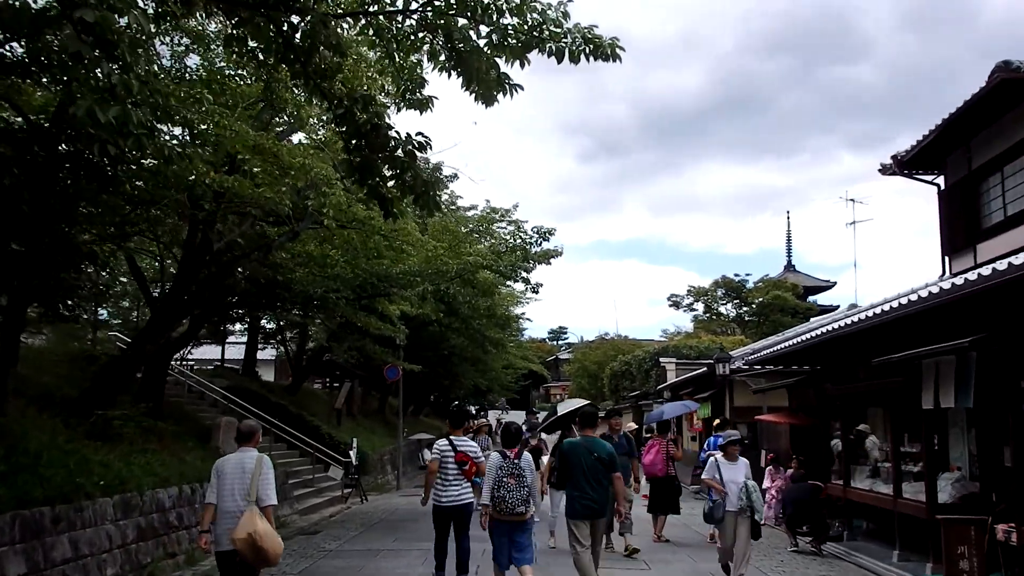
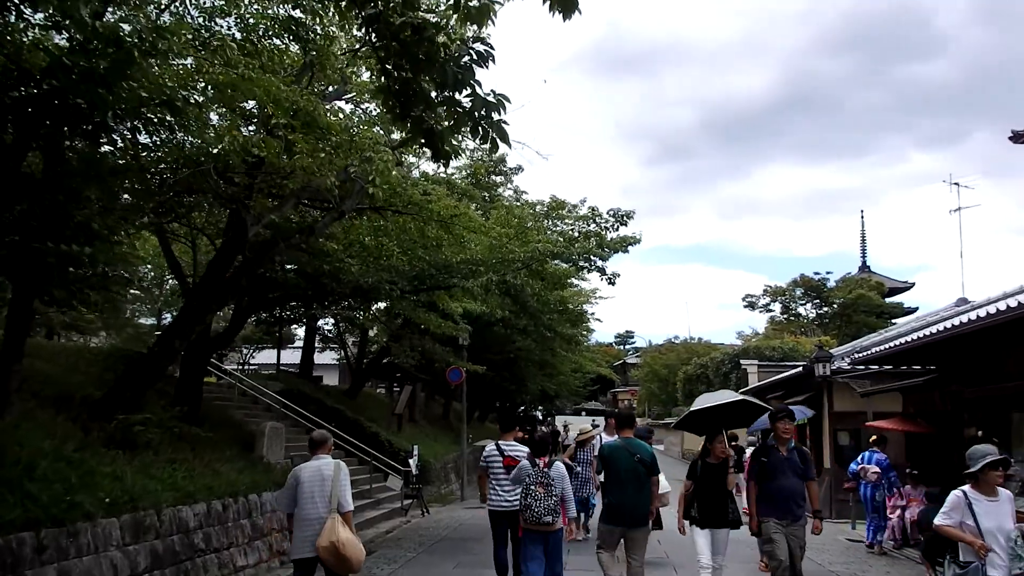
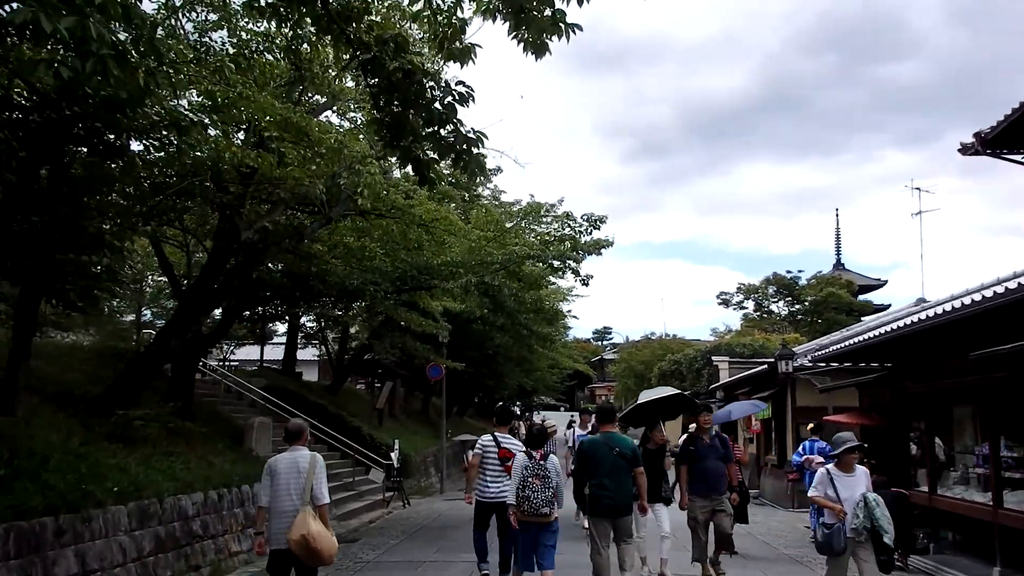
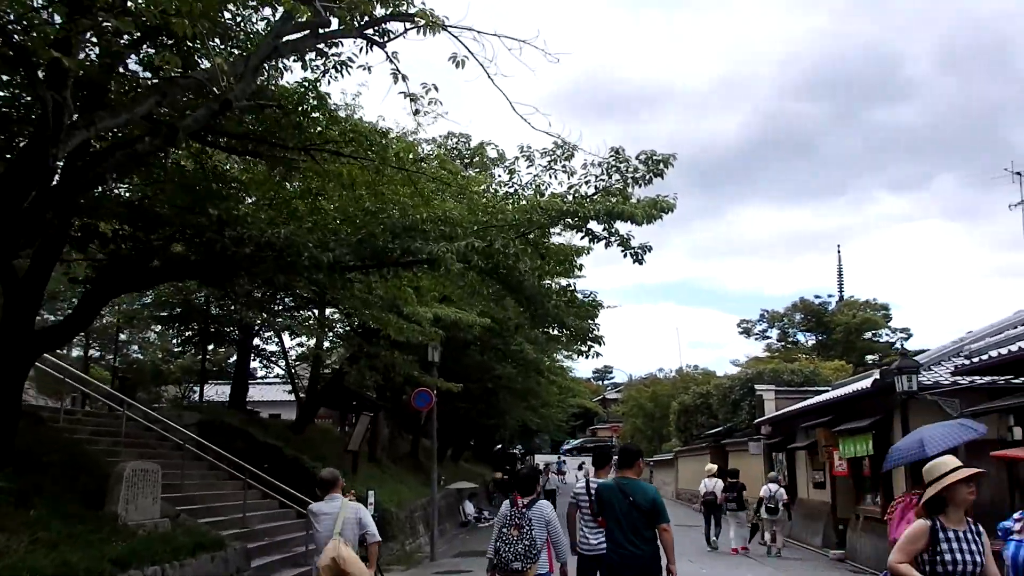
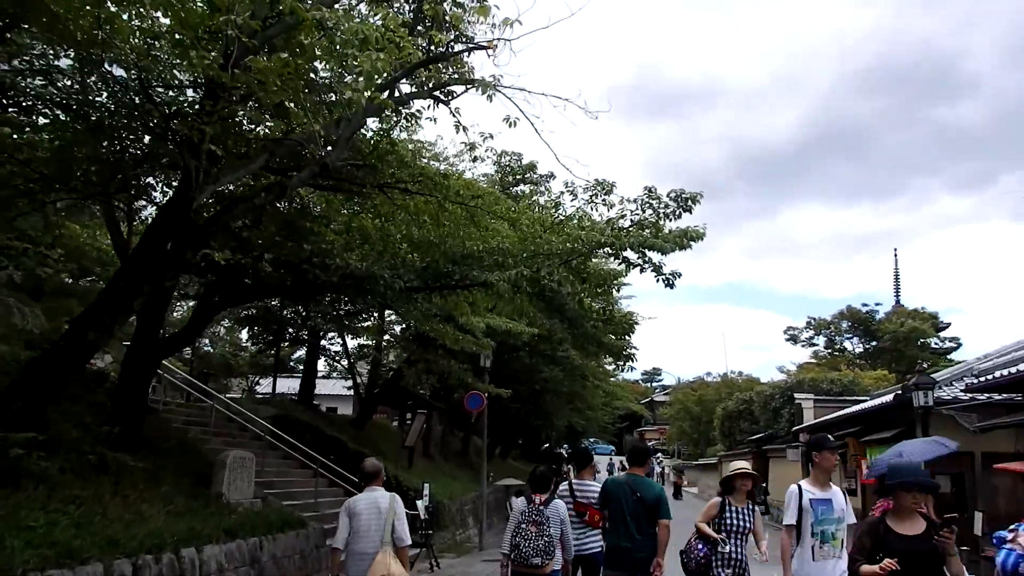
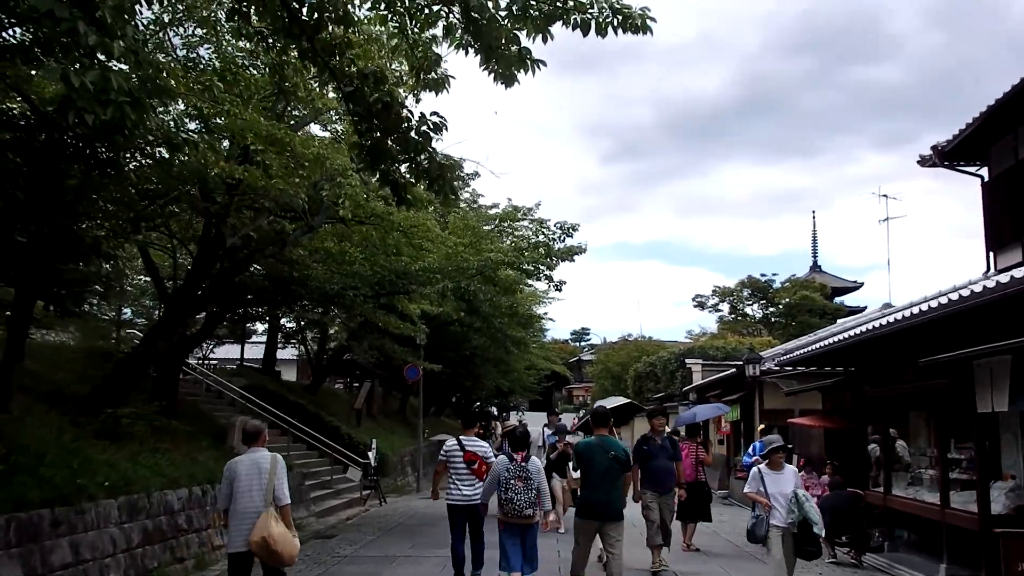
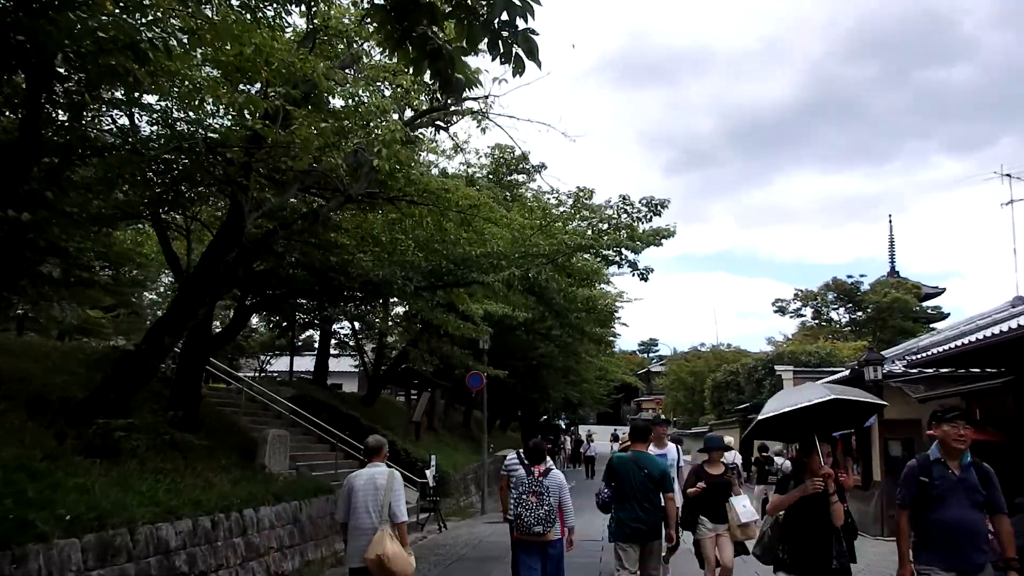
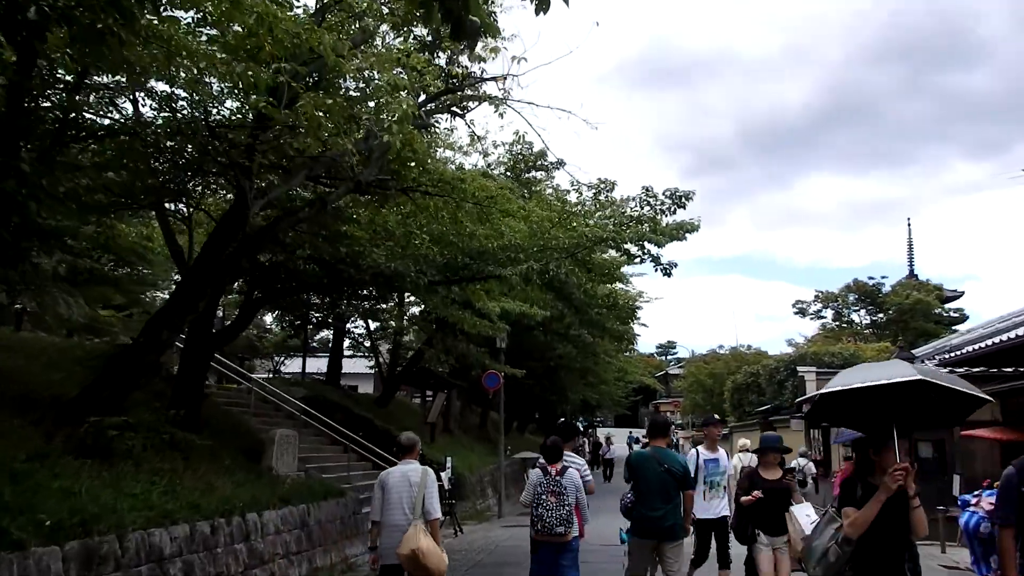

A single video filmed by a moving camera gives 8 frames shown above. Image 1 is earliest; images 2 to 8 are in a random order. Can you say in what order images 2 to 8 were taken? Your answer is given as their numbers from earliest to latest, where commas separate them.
6, 3, 2, 7, 8, 5, 4
